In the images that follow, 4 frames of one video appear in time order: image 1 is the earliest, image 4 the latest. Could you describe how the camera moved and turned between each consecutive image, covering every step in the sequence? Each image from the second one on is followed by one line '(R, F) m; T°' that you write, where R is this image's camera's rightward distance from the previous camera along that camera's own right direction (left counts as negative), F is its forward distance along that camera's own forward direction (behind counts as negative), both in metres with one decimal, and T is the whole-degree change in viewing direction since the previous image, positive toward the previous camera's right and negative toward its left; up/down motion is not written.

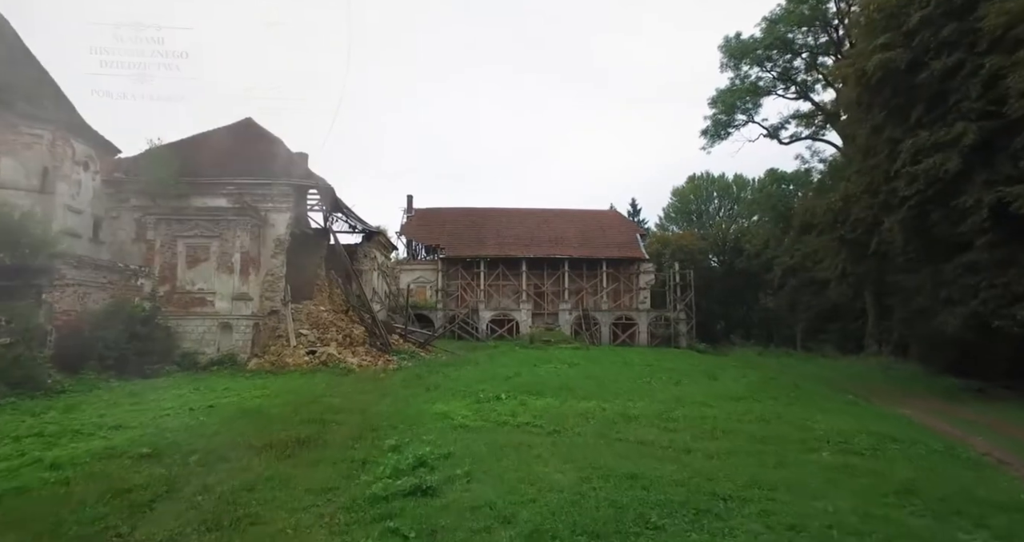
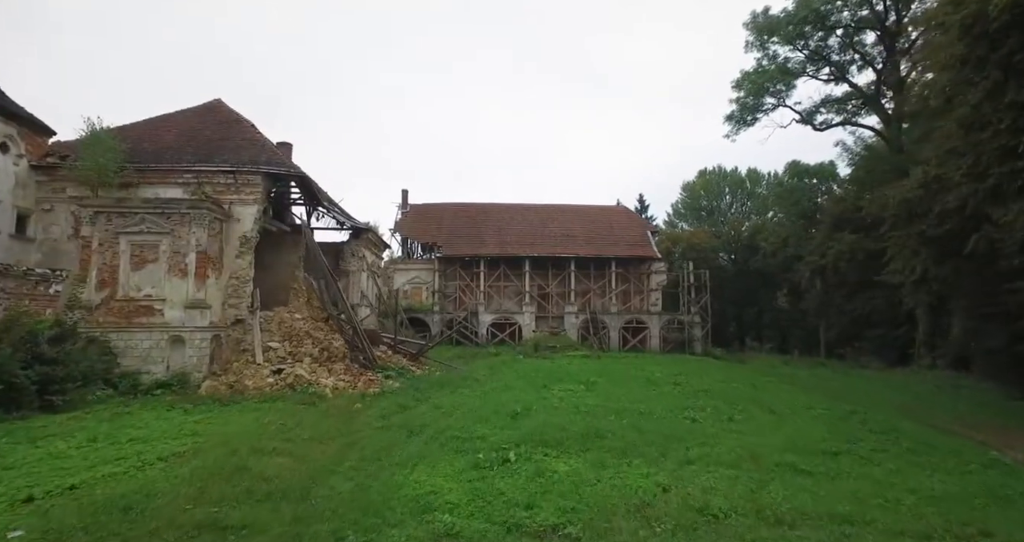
(-0.1, +2.4) m; 0°
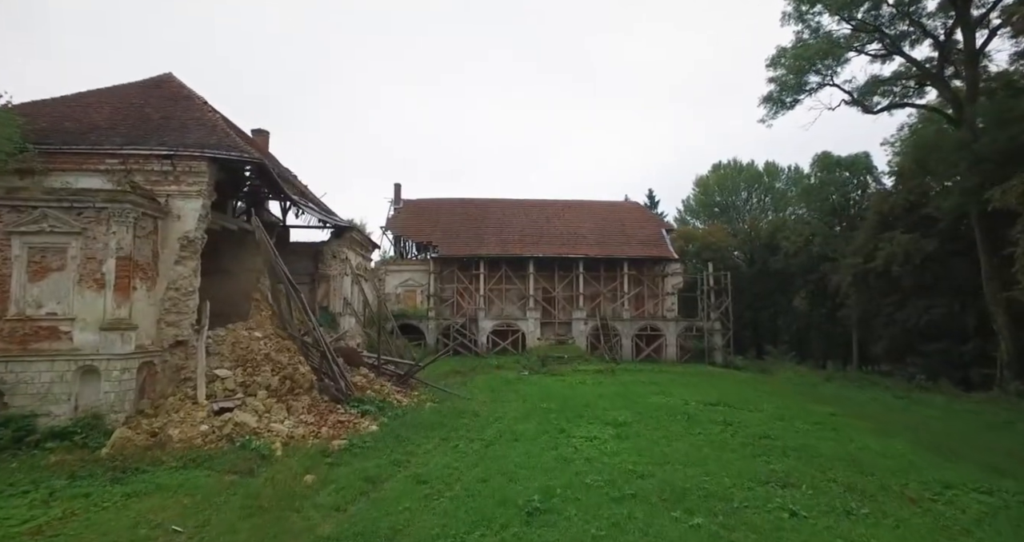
(-0.2, +2.8) m; 0°
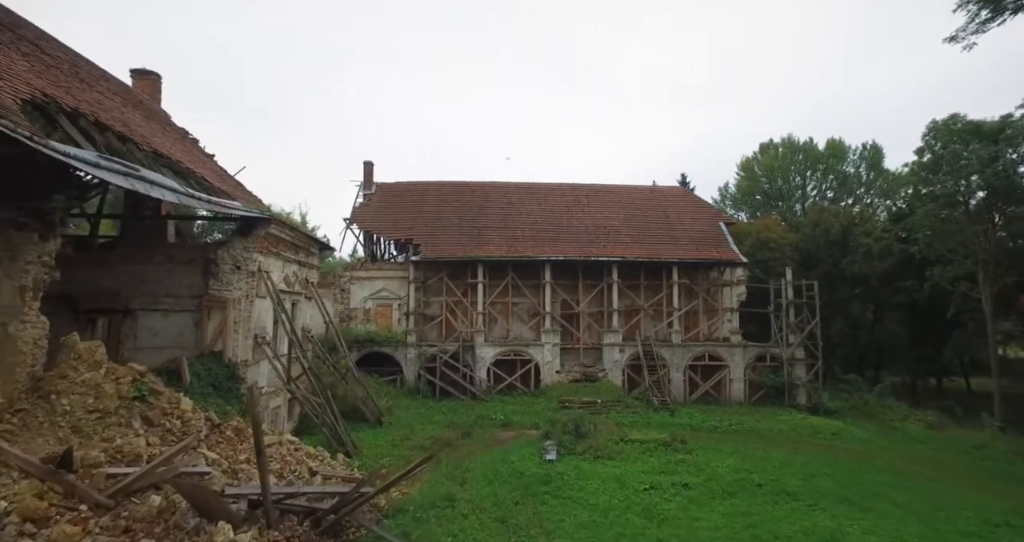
(-0.6, +7.9) m; 0°
